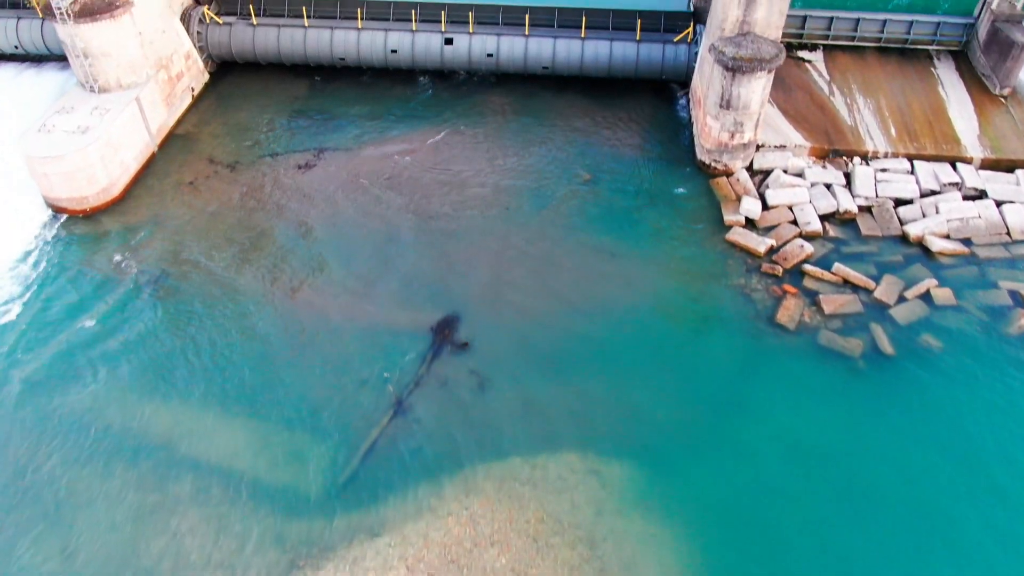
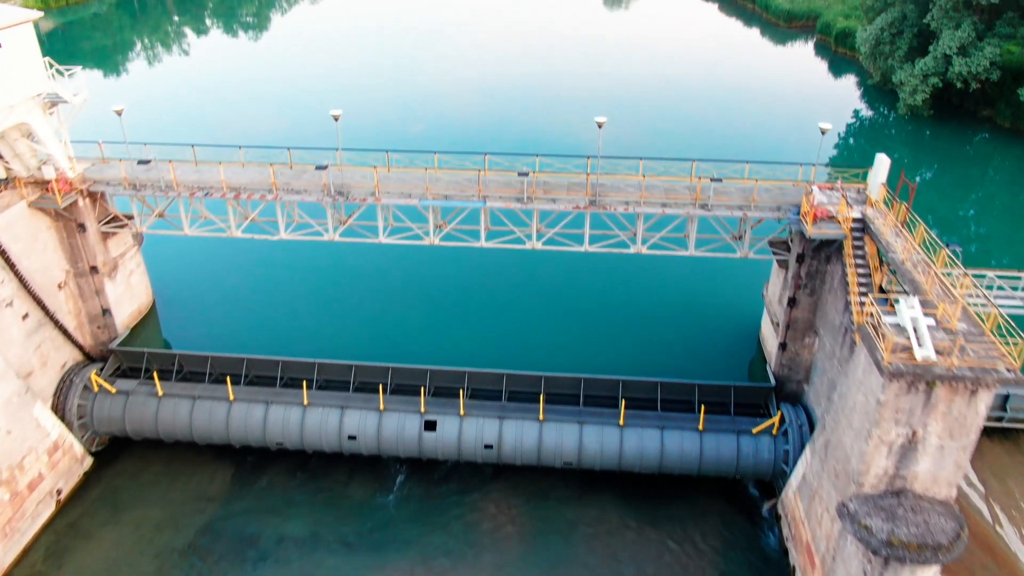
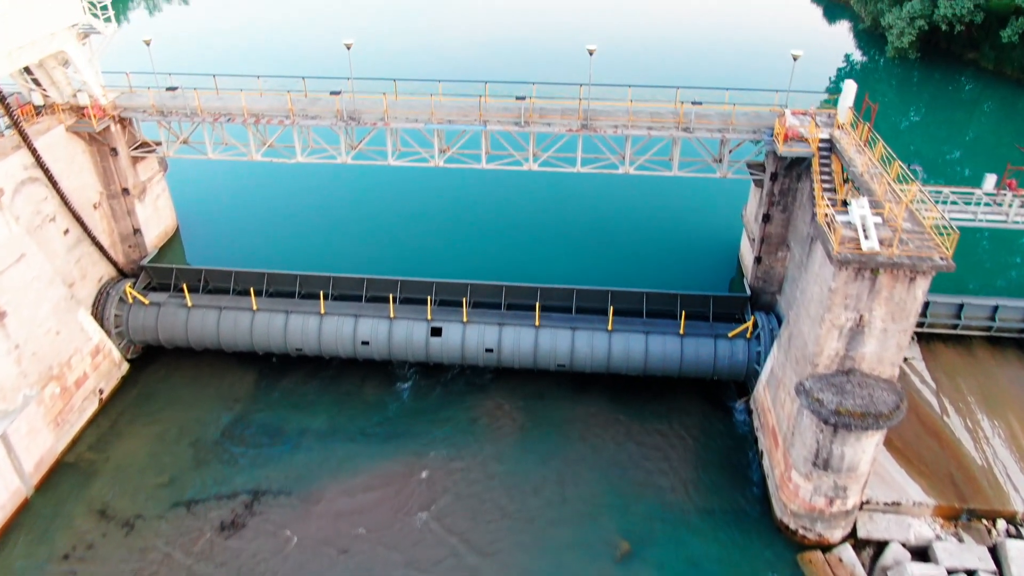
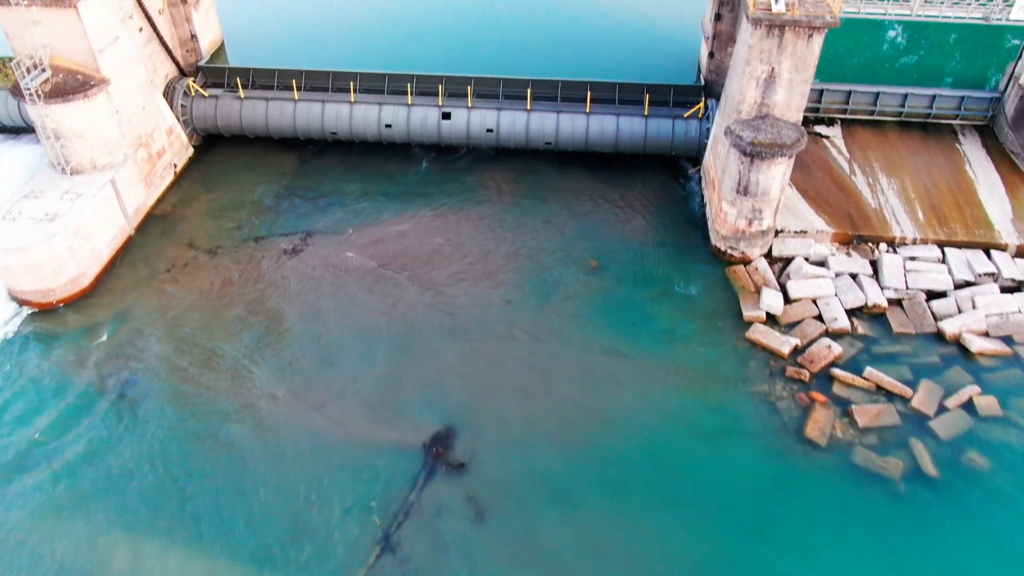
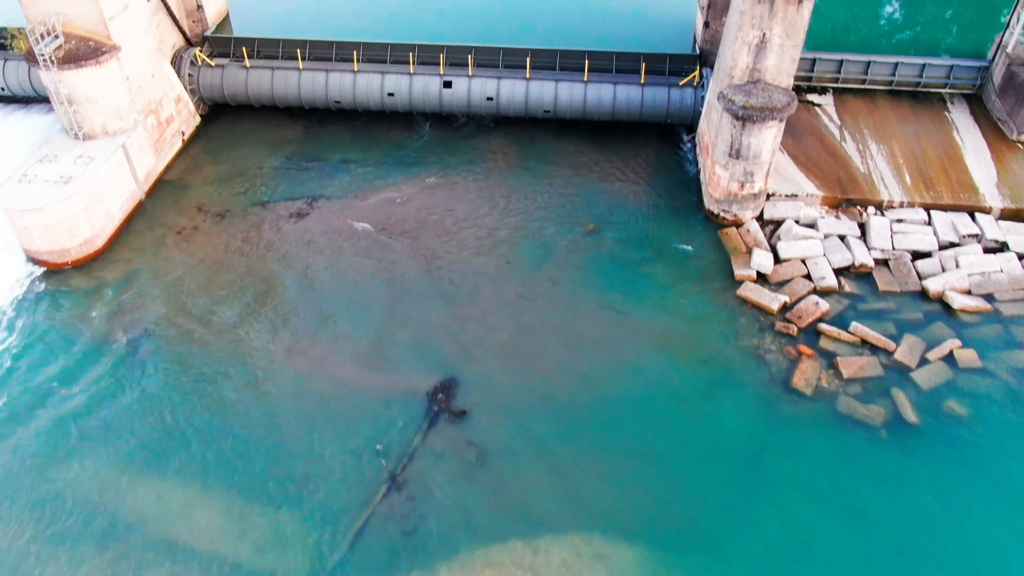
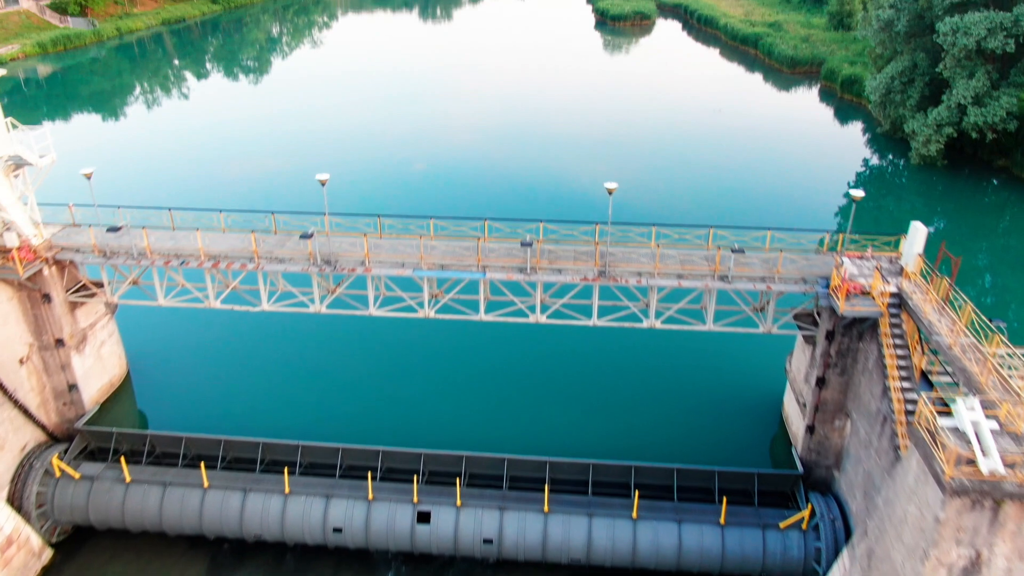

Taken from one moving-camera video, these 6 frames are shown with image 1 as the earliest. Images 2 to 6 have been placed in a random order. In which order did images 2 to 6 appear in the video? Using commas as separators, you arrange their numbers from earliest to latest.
5, 4, 3, 2, 6
